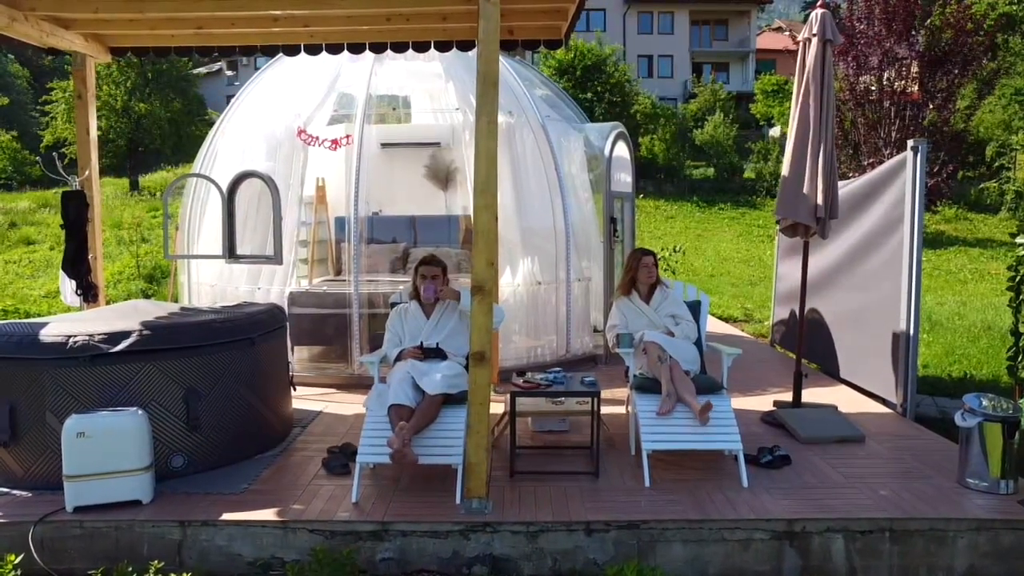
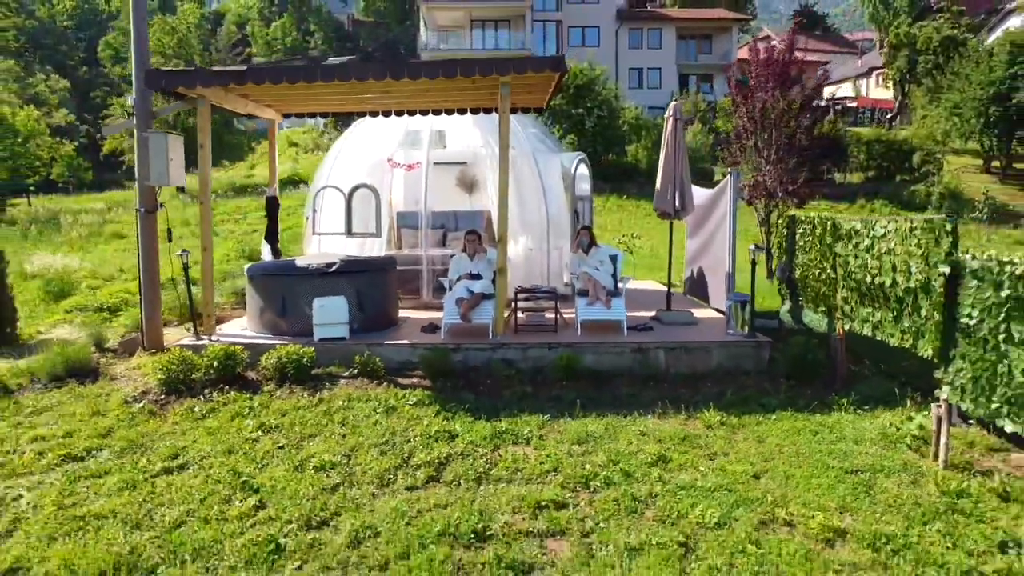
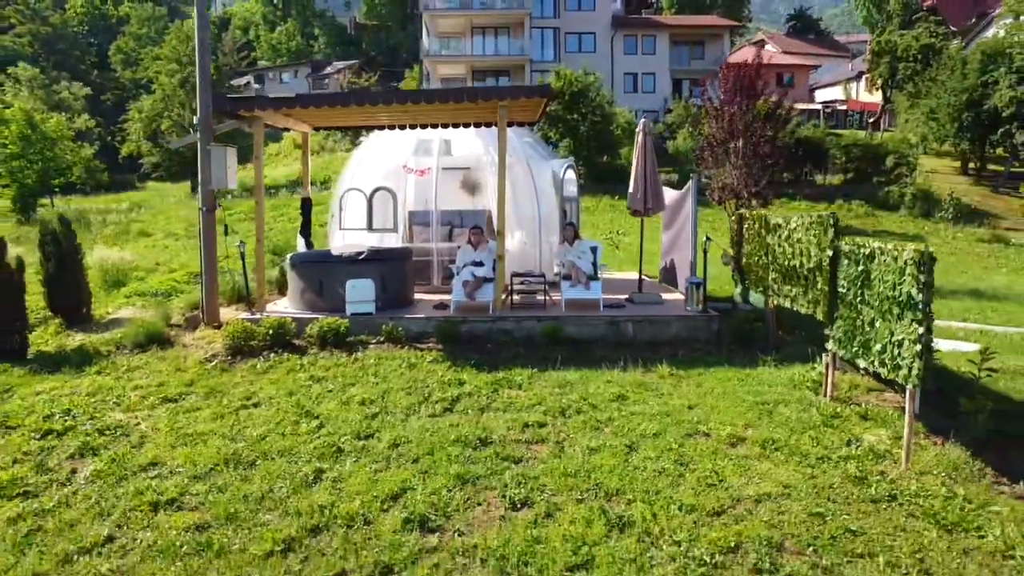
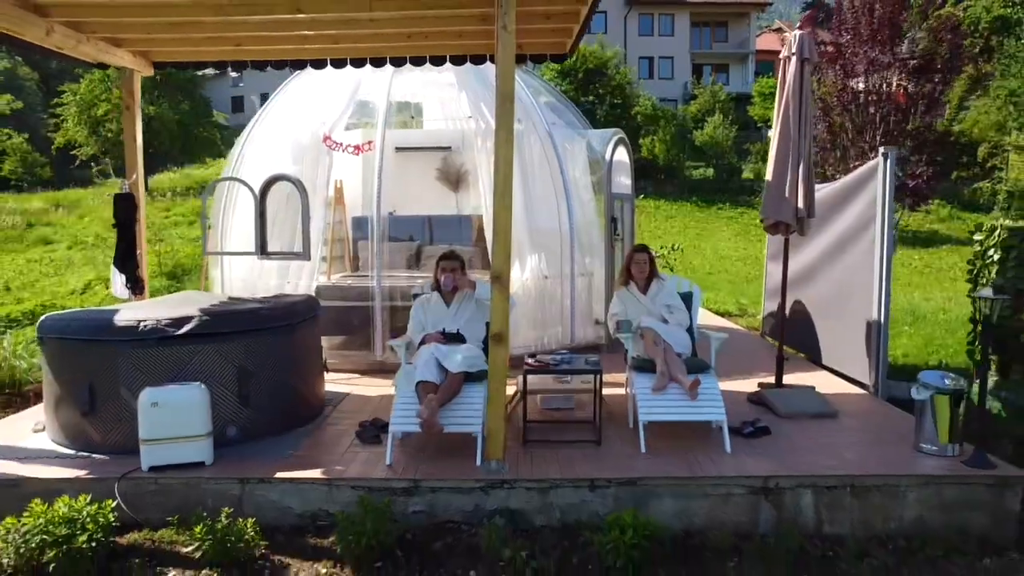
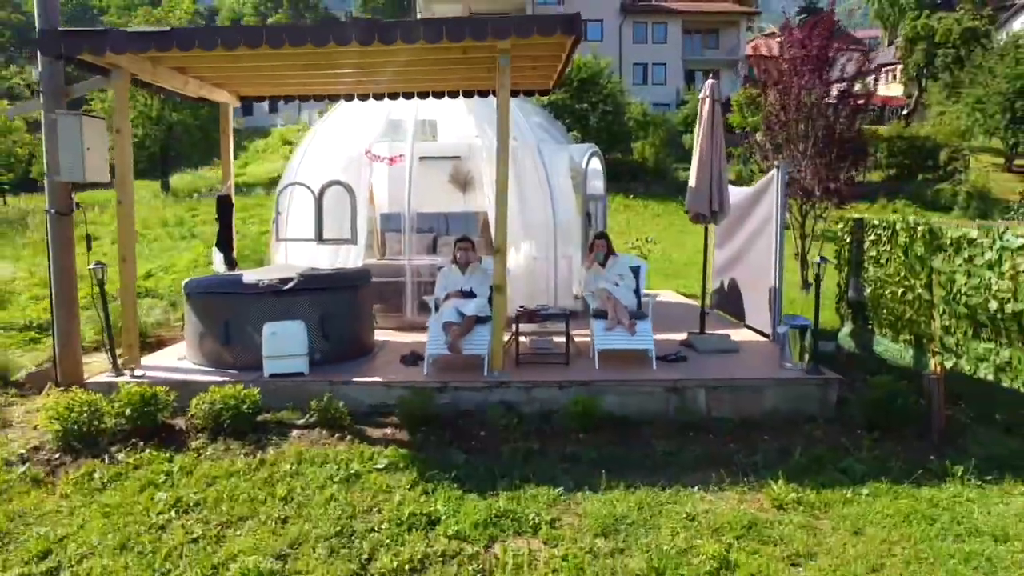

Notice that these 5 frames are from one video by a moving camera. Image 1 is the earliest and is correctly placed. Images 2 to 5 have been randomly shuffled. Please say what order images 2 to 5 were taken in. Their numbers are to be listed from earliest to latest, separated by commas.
4, 5, 2, 3
